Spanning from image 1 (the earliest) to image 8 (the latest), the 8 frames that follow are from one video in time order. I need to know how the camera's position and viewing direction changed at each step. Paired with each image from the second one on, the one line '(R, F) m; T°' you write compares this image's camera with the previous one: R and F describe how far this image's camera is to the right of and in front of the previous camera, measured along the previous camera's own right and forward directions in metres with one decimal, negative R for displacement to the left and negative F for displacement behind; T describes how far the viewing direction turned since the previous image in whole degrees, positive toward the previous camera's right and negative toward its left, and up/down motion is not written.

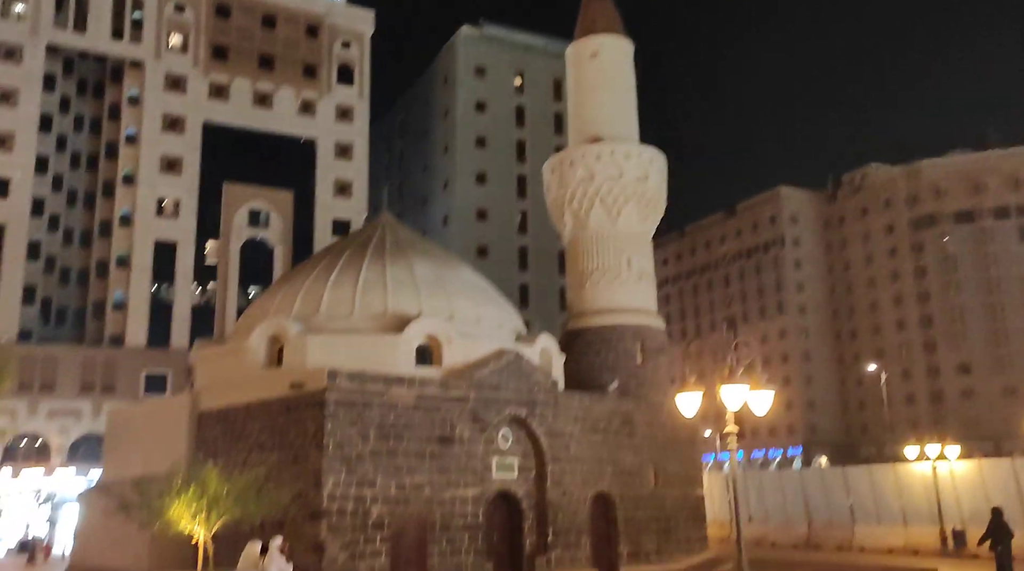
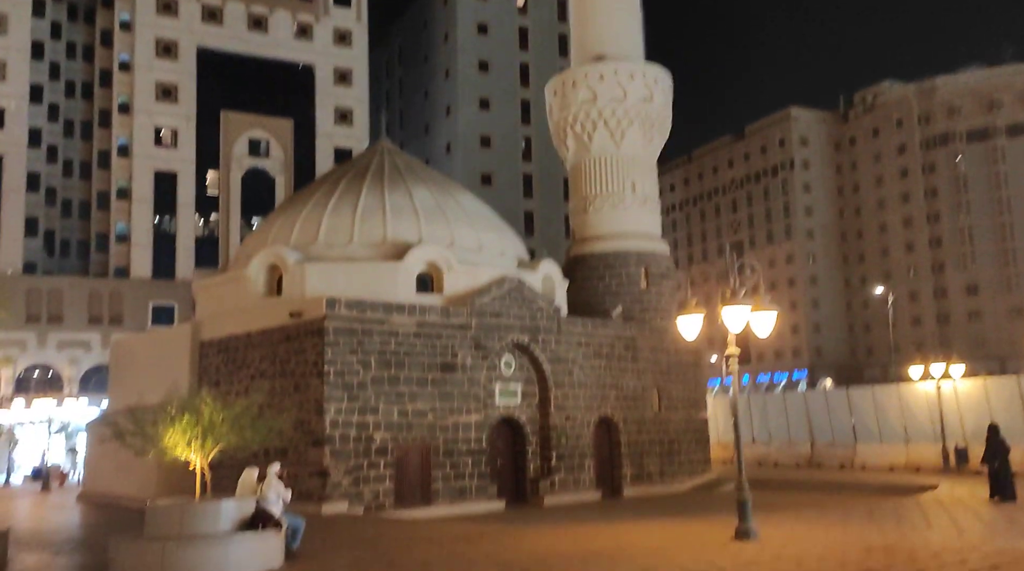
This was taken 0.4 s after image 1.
(+0.1, +0.2) m; 0°
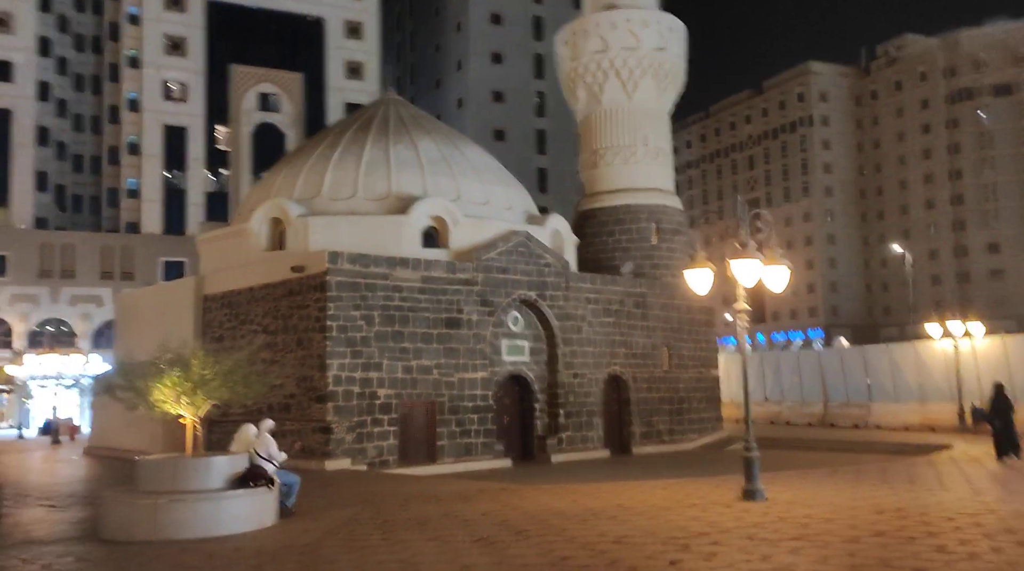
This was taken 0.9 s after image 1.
(+0.2, +0.3) m; -1°
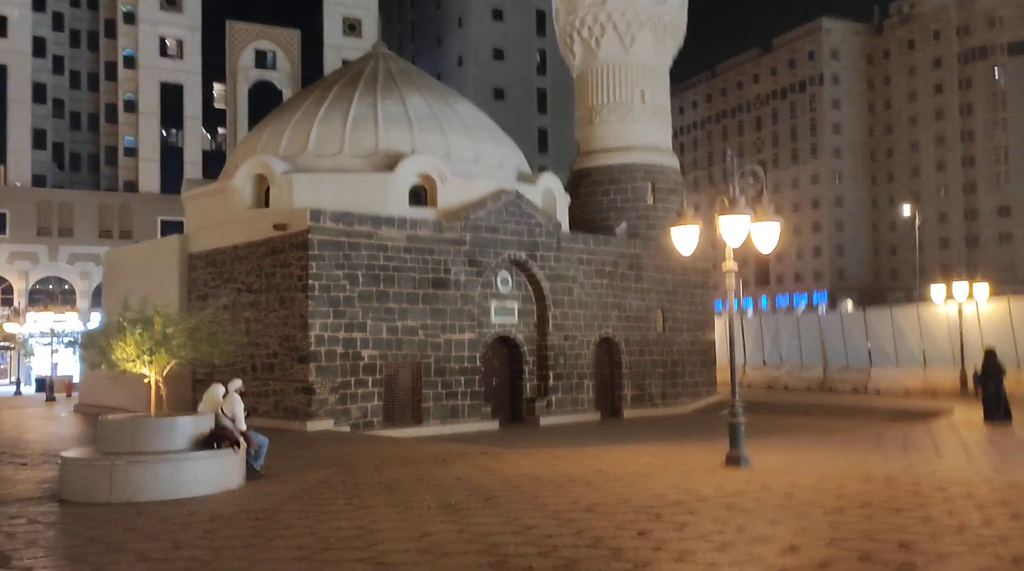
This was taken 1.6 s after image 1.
(+0.3, +0.4) m; 0°
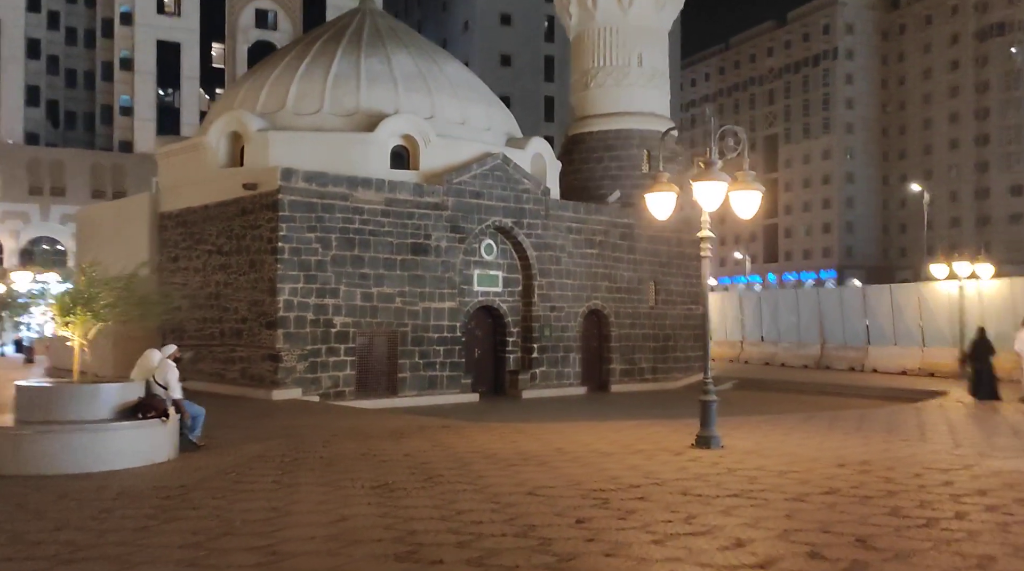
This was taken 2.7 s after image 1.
(+0.5, +0.7) m; -1°
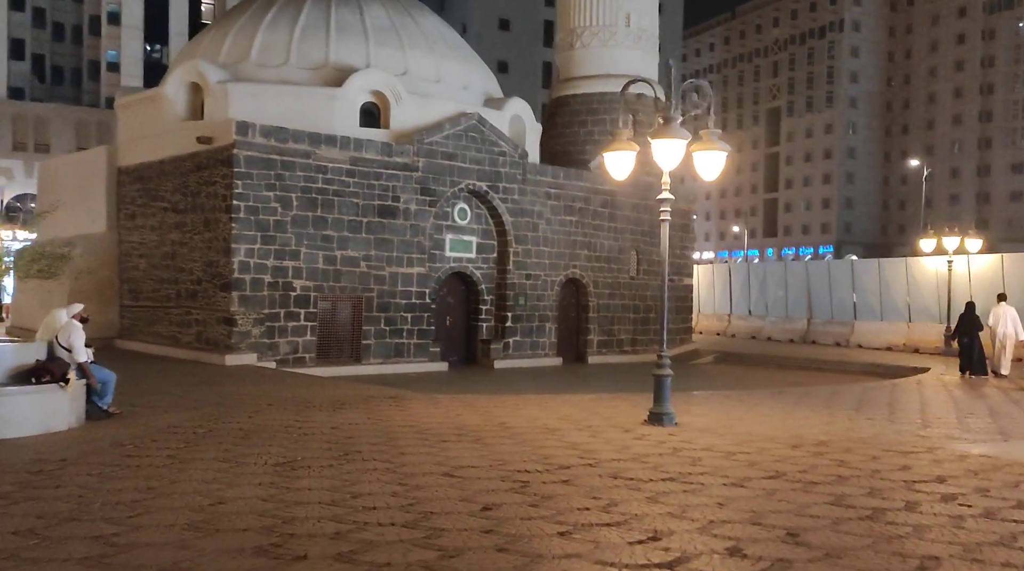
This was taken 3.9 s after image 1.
(+0.6, +0.7) m; 0°
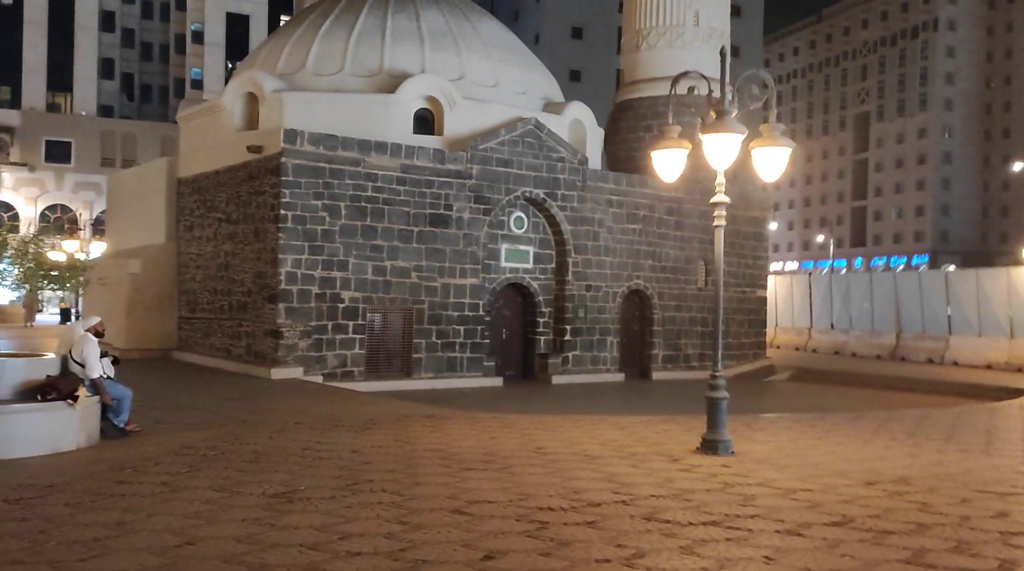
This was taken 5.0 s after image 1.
(+0.3, +0.7) m; -5°
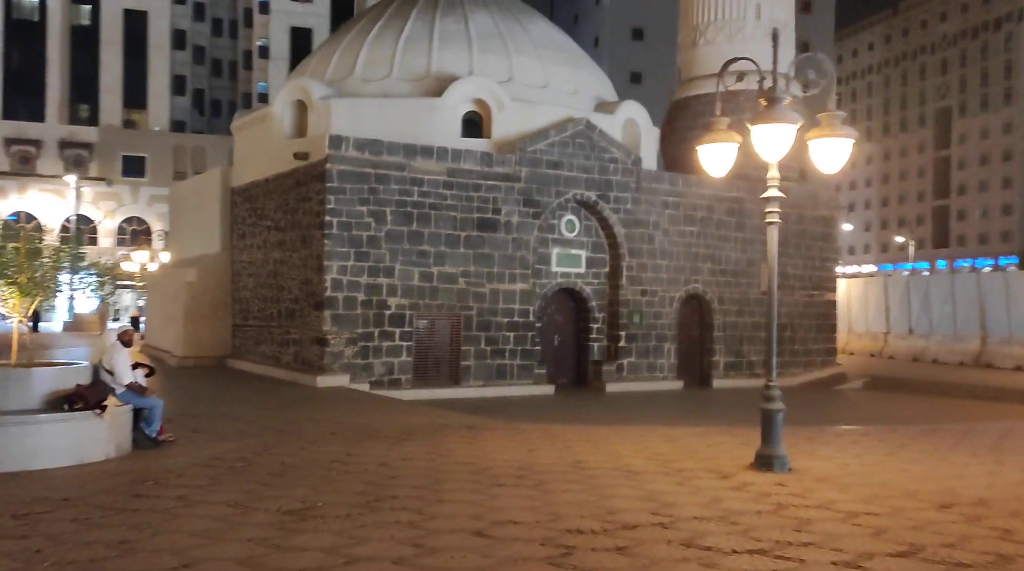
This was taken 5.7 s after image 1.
(+0.2, +0.4) m; -4°
